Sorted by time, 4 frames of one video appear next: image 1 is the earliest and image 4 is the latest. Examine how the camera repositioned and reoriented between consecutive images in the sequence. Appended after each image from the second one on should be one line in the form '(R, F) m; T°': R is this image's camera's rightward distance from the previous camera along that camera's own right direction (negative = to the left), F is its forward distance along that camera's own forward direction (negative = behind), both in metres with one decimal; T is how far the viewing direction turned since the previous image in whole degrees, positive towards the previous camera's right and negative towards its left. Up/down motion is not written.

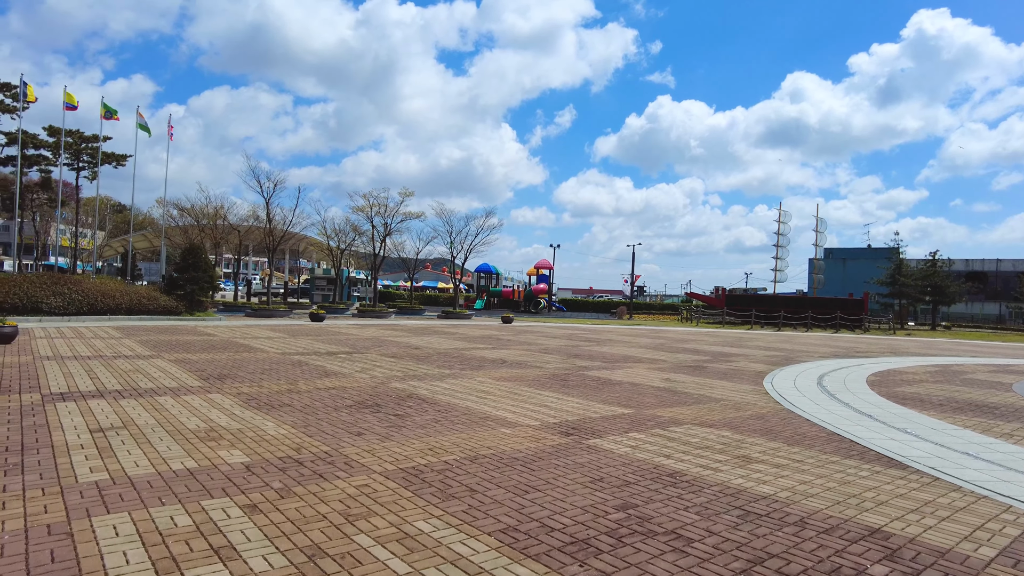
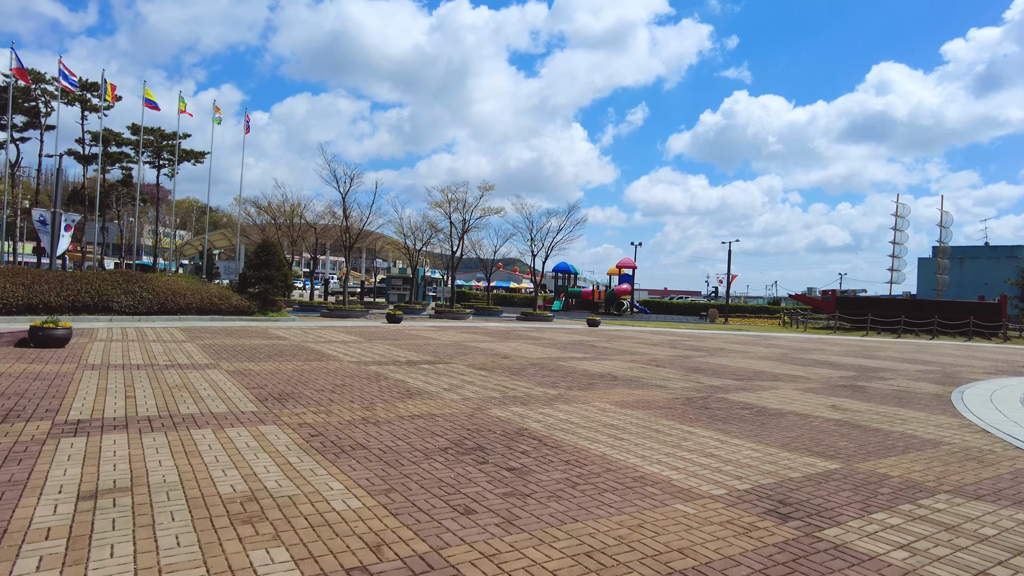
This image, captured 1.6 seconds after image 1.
(-0.8, +2.5) m; -6°
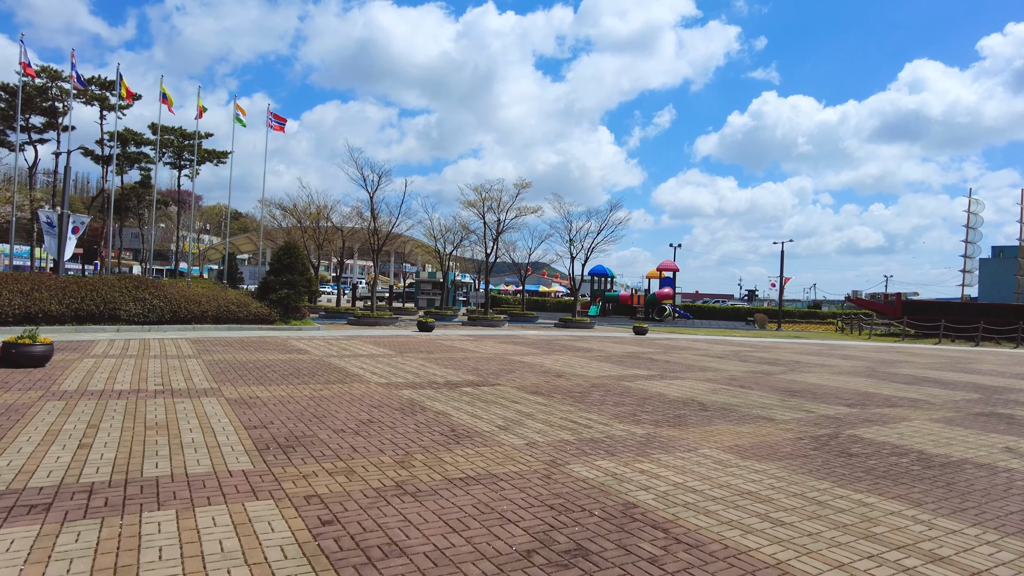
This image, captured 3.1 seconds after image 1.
(-0.6, +2.3) m; -2°
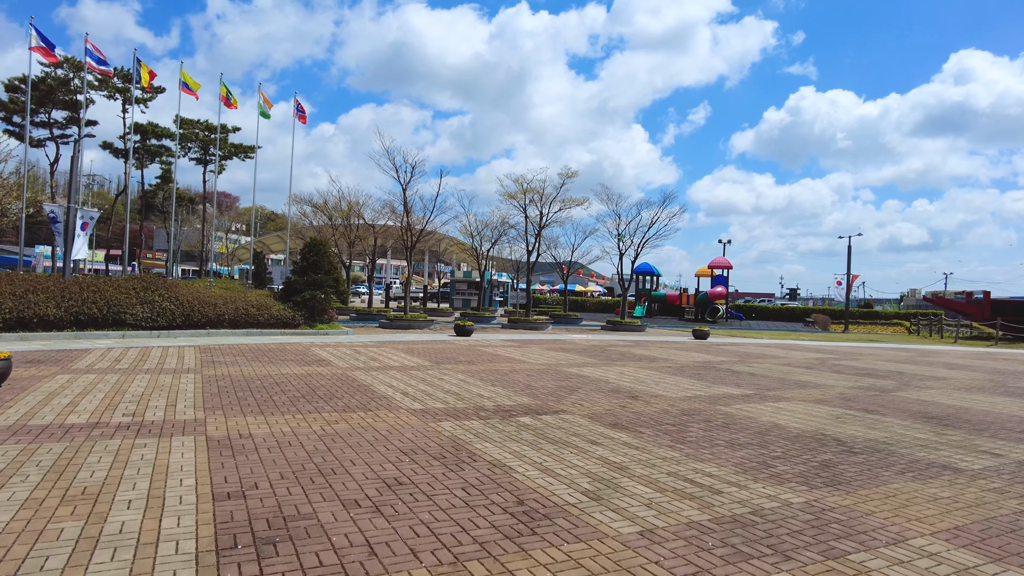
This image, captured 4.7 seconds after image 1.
(-0.5, +2.5) m; -3°
